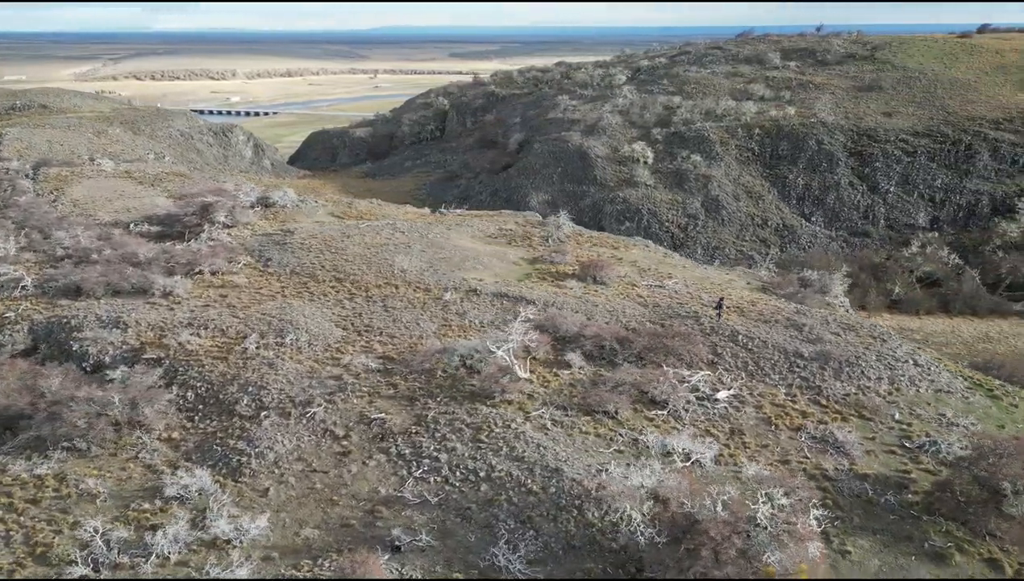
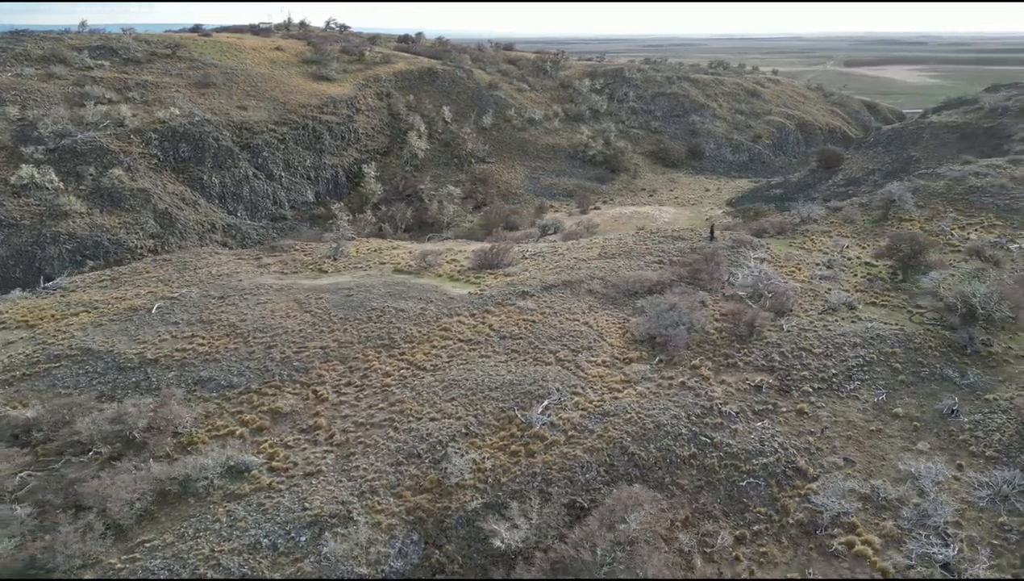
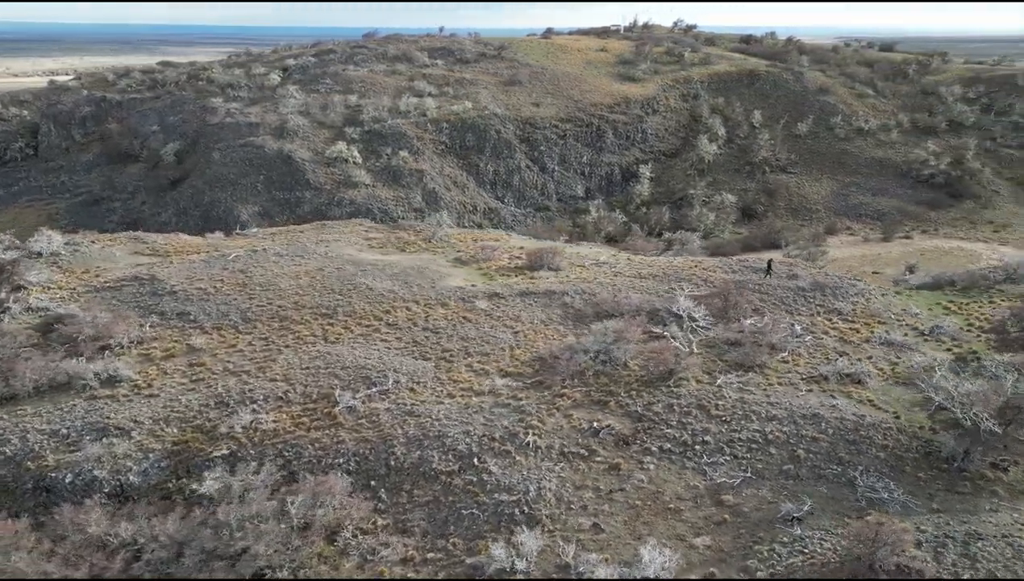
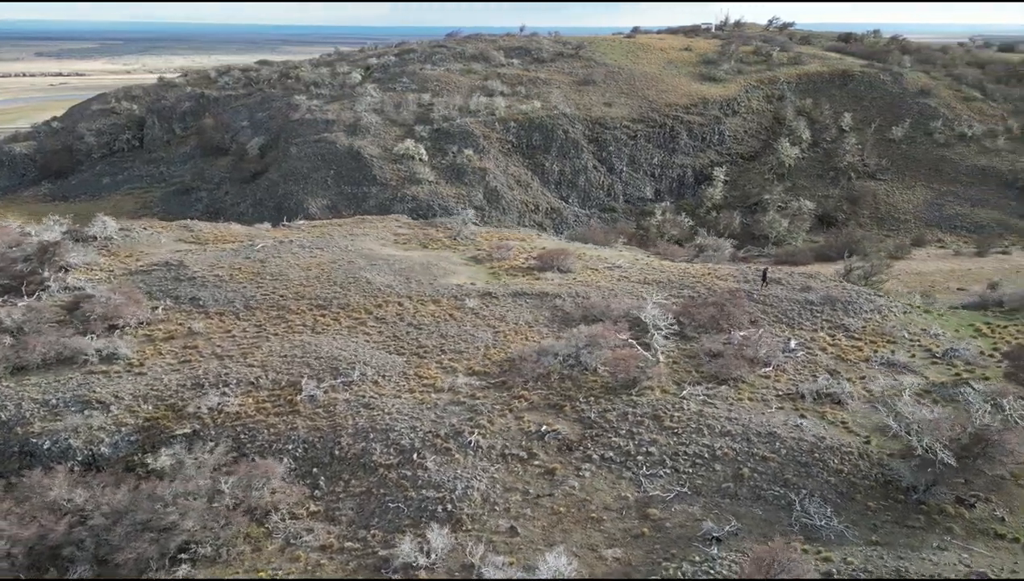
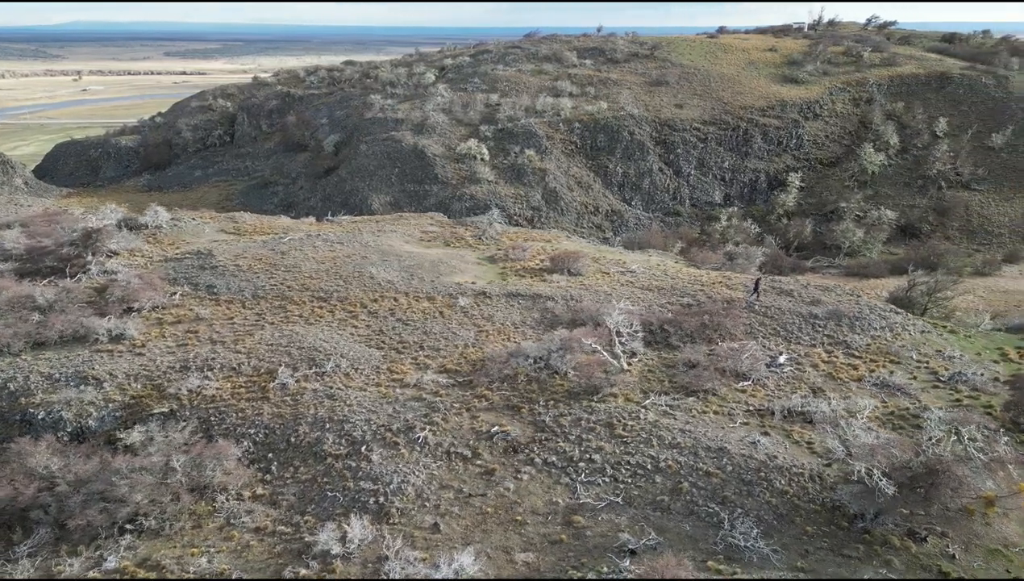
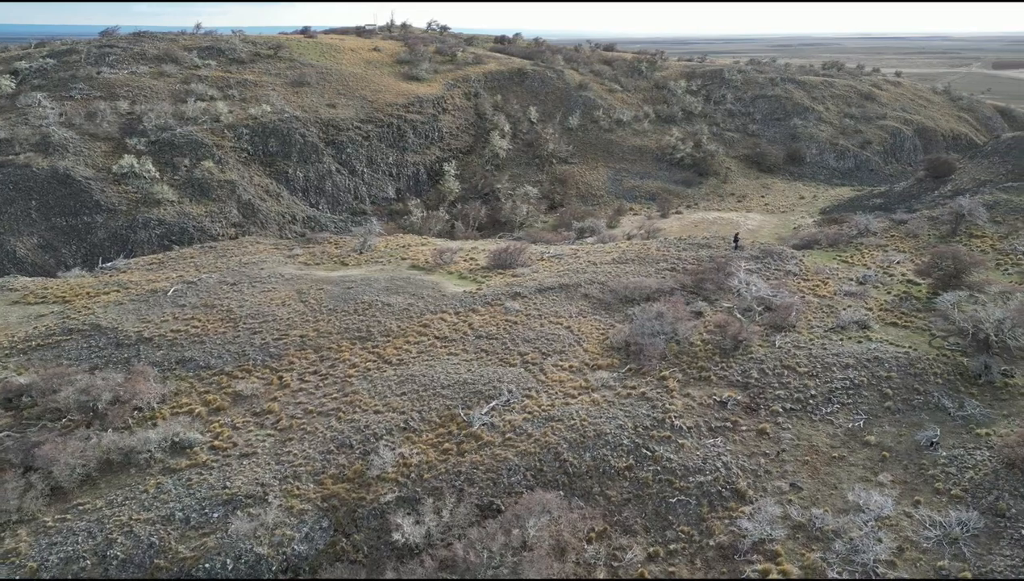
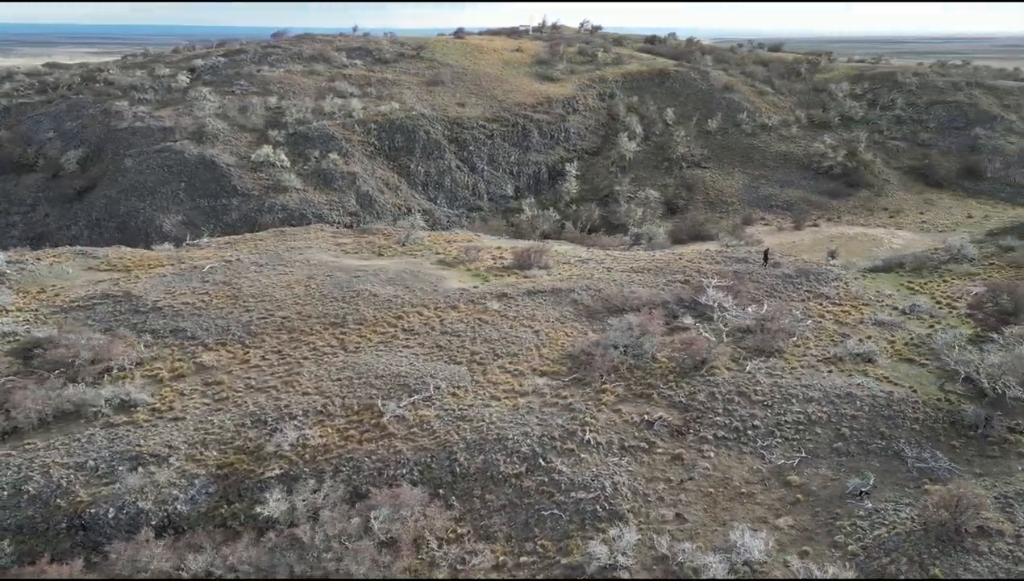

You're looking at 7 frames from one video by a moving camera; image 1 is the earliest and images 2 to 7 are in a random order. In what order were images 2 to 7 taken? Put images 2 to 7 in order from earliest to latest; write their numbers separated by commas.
5, 4, 3, 7, 6, 2
